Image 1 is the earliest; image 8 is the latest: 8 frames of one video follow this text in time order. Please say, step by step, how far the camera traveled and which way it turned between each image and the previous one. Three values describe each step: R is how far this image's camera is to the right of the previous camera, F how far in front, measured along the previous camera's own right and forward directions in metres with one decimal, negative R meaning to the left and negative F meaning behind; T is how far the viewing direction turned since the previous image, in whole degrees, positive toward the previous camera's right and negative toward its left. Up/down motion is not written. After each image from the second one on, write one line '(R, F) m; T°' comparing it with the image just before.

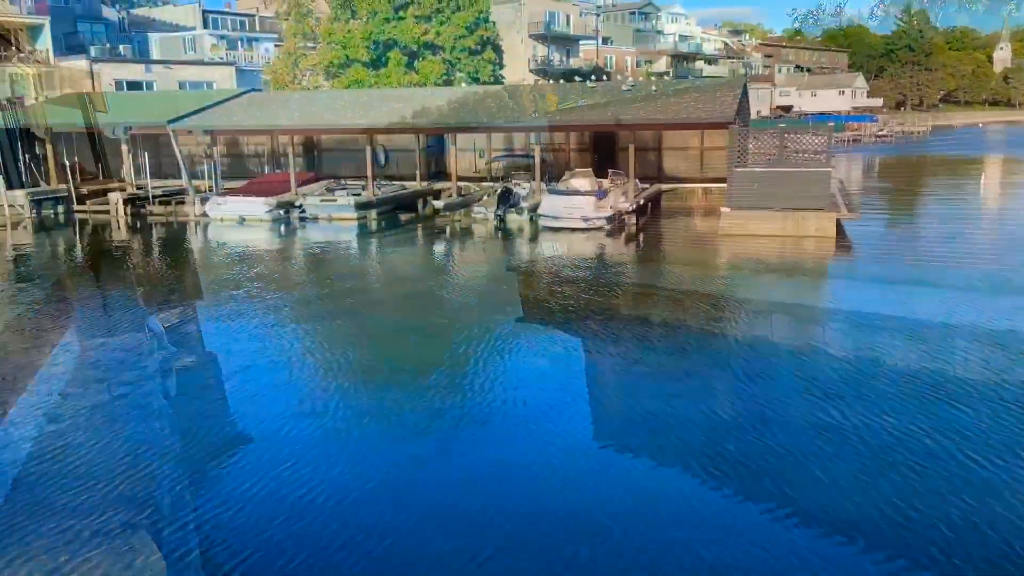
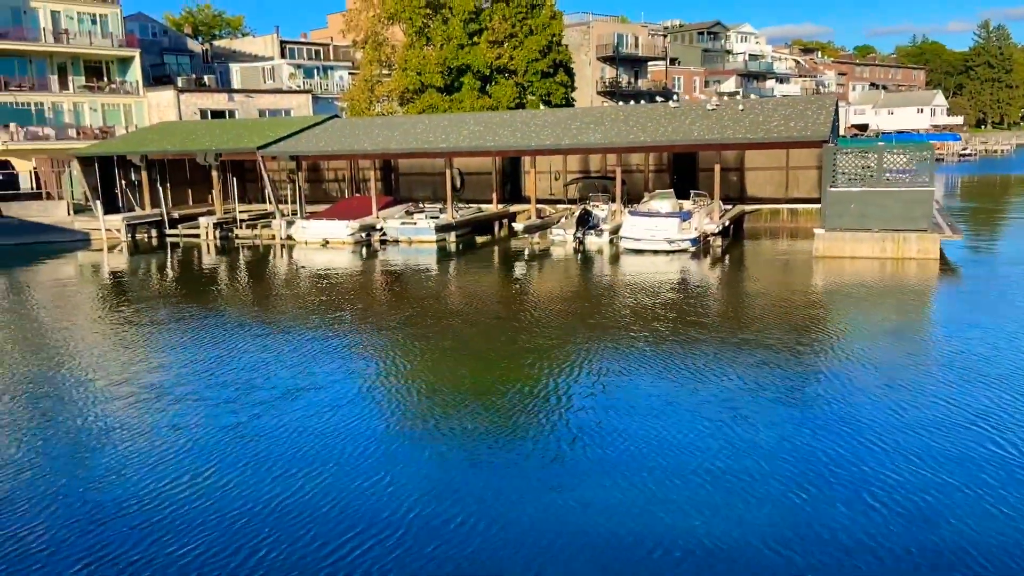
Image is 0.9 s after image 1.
(-0.7, +0.2) m; -4°
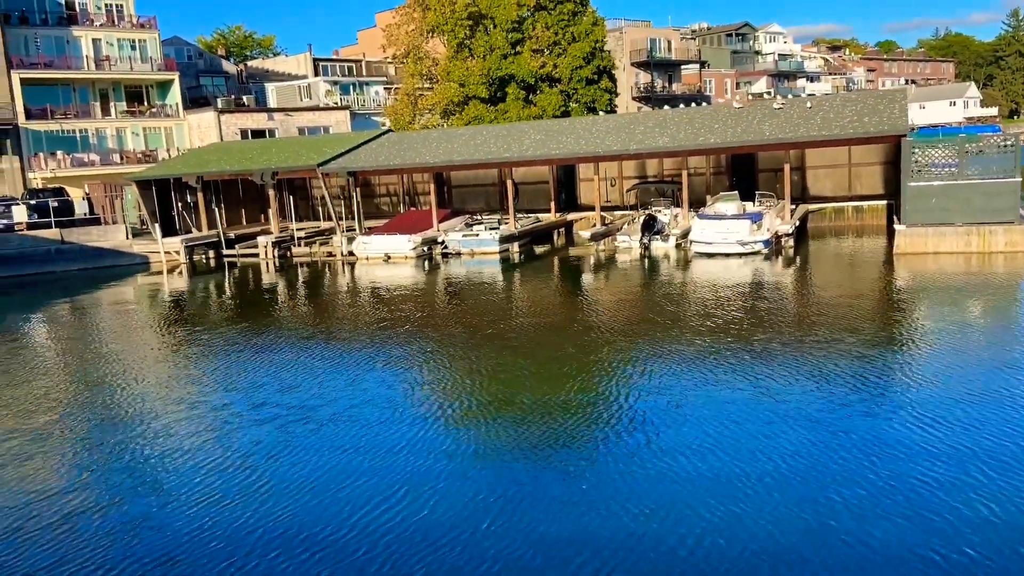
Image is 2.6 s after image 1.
(-1.6, +0.2) m; -1°
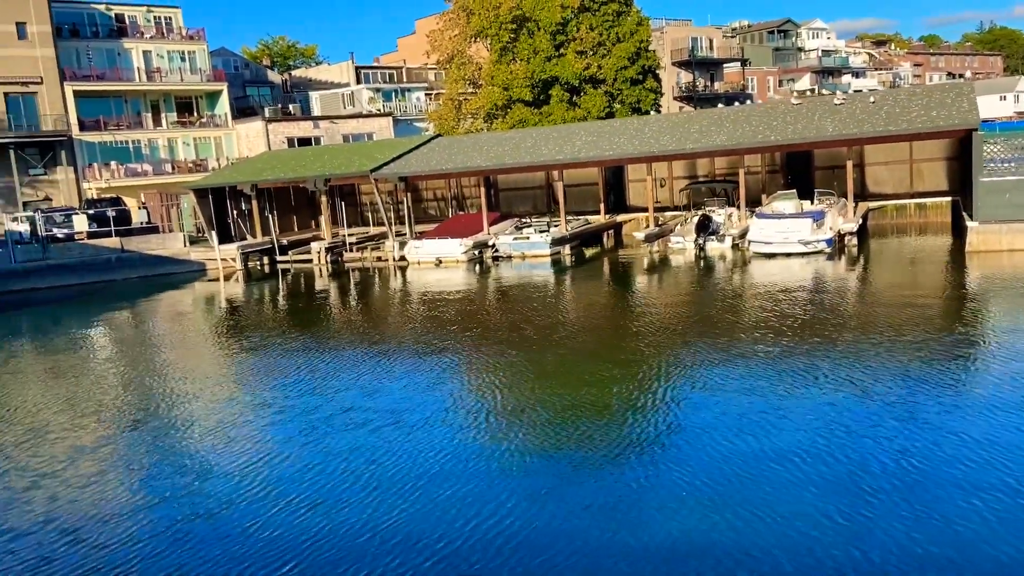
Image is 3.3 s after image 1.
(-0.6, +0.1) m; -2°
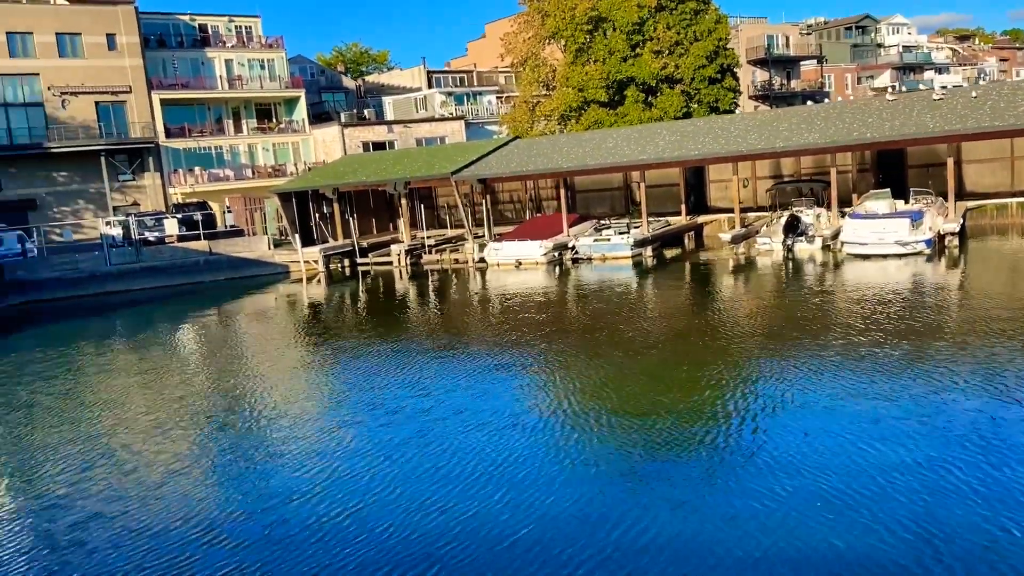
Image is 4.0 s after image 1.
(-0.7, +0.1) m; -4°
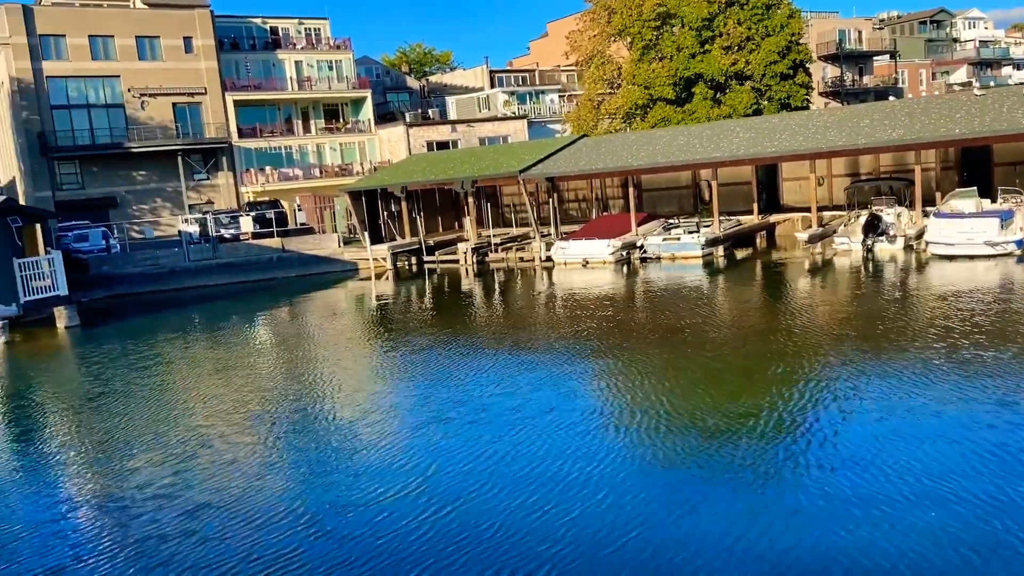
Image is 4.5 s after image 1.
(-0.5, 0.0) m; -4°
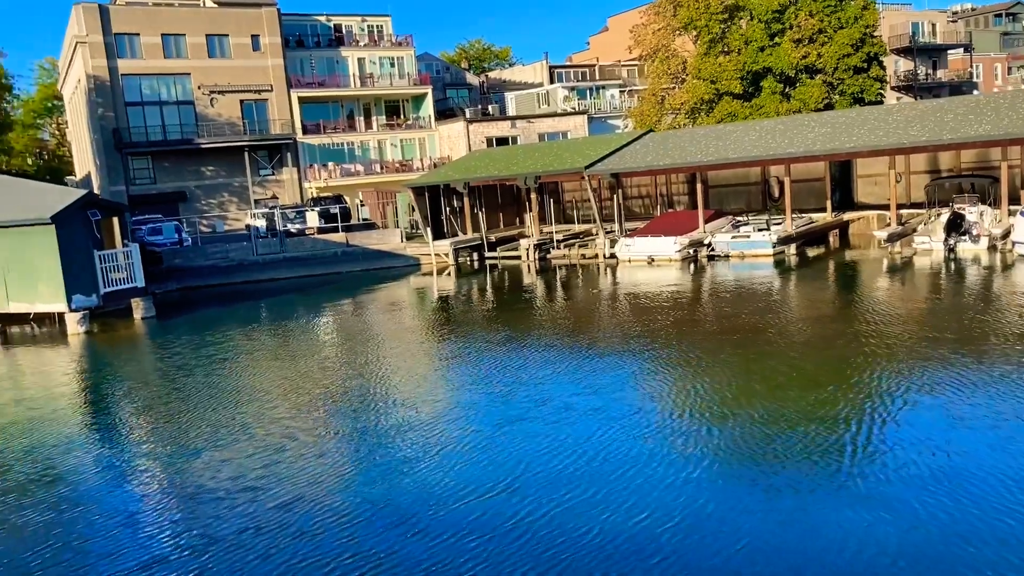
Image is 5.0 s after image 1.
(-0.5, +0.2) m; -4°
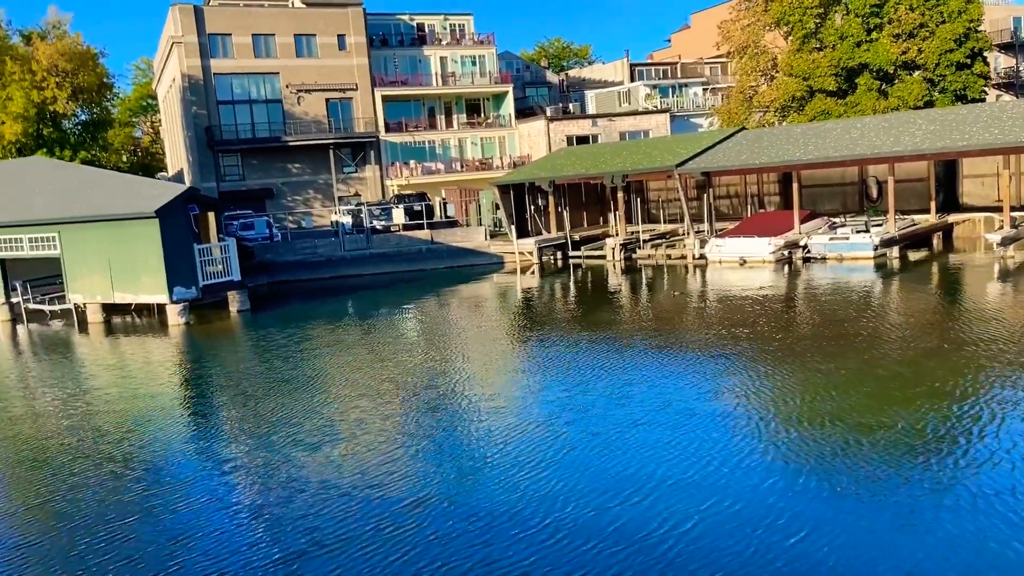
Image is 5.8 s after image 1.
(-0.8, +0.2) m; -5°
